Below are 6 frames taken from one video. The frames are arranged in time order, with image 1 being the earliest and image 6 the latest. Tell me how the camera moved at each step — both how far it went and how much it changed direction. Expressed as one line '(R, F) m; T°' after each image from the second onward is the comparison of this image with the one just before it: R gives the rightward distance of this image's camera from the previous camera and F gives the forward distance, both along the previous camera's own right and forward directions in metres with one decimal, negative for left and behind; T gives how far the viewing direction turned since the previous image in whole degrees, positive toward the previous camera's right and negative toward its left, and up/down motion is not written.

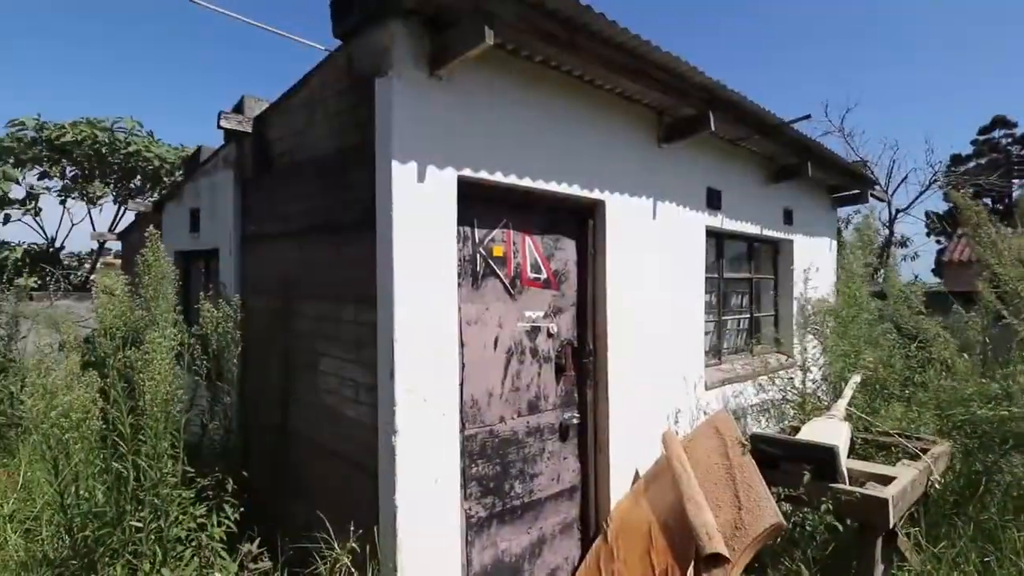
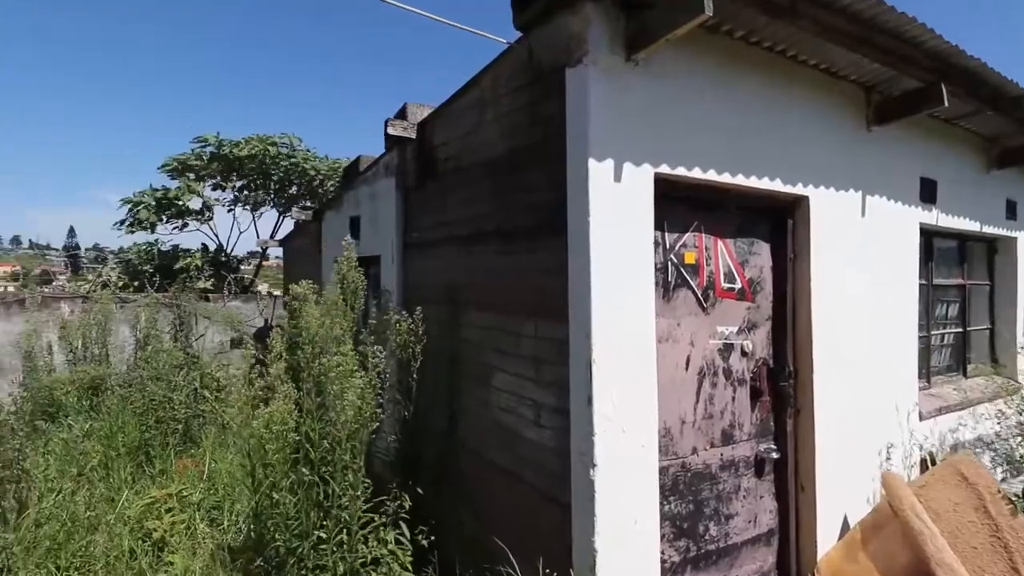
(-0.4, +0.2) m; -11°
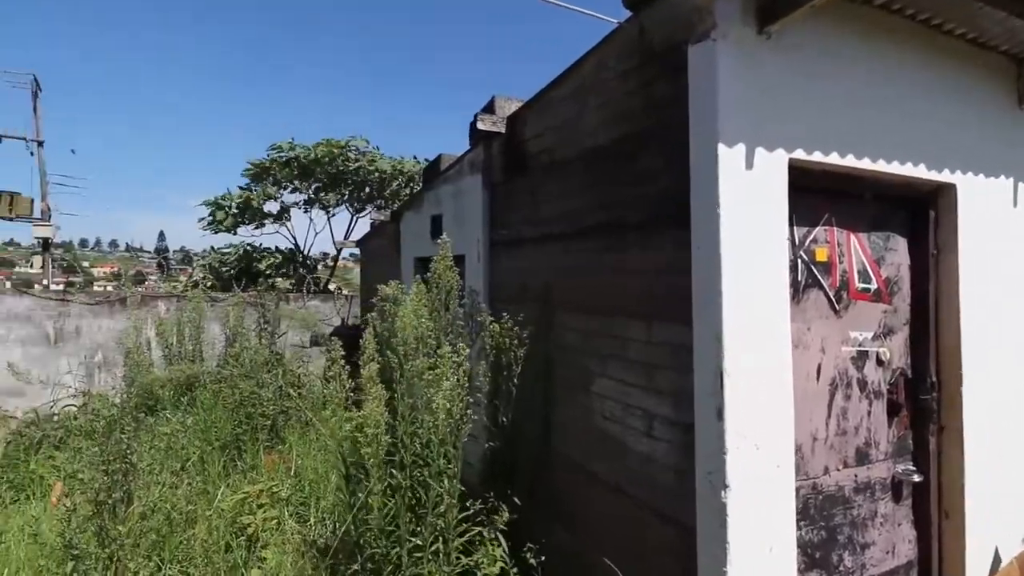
(-0.2, +0.1) m; -6°
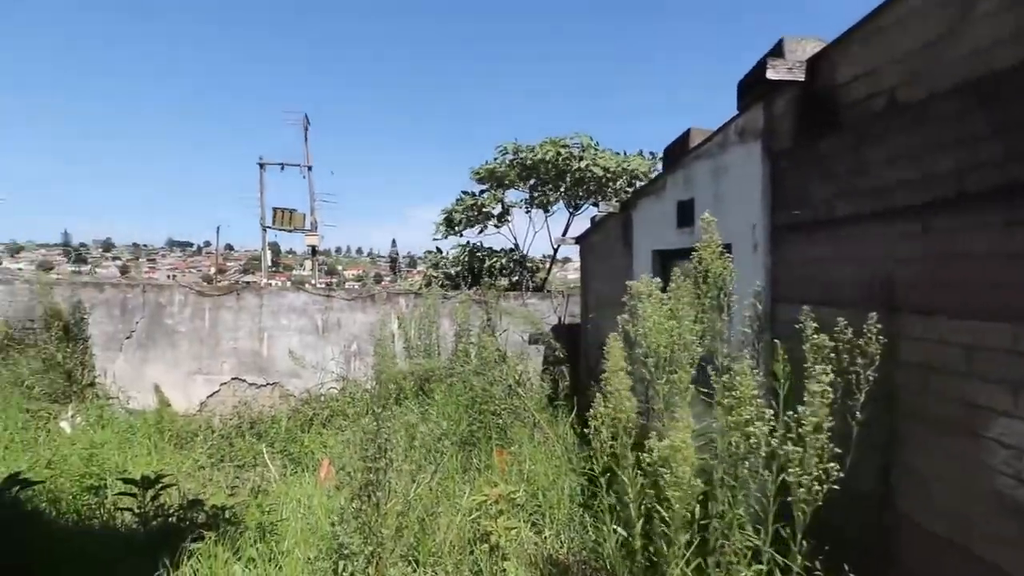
(-0.4, +0.4) m; -20°
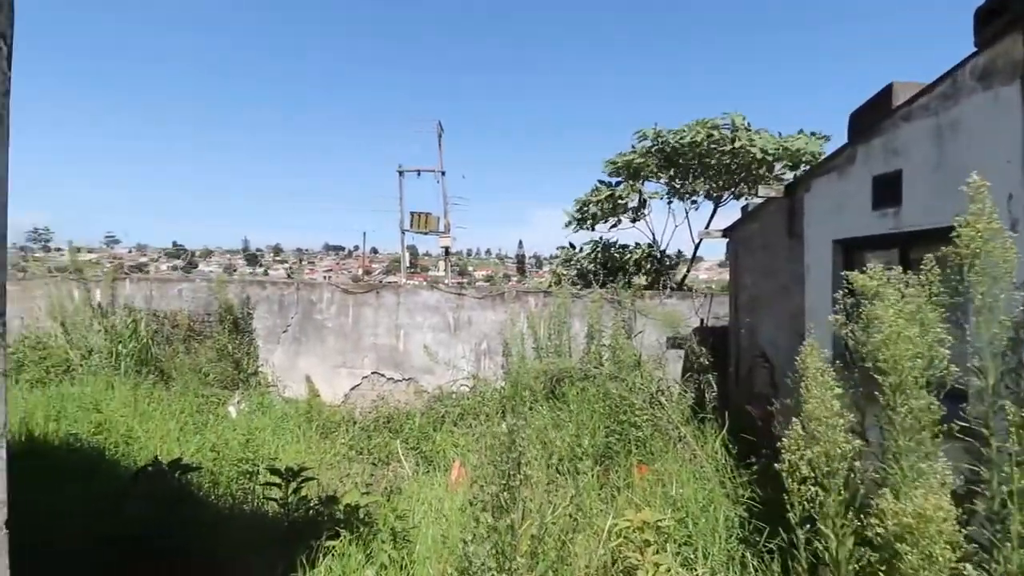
(-0.1, +0.3) m; -13°
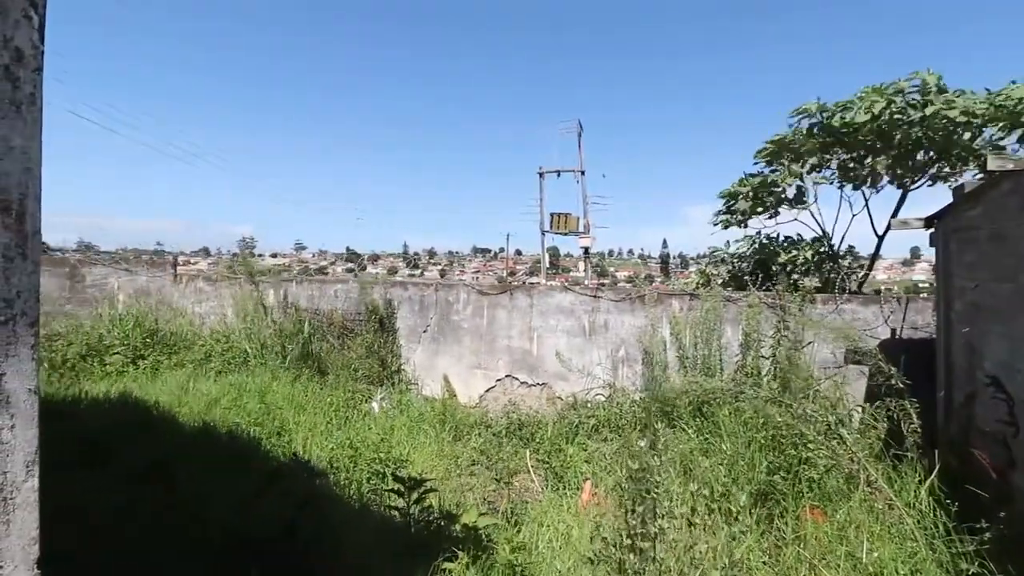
(0.0, +0.4) m; -15°
